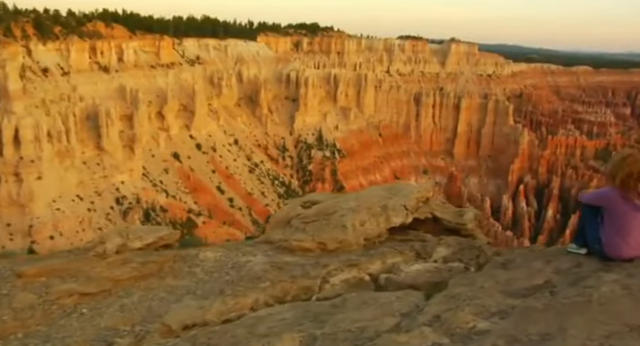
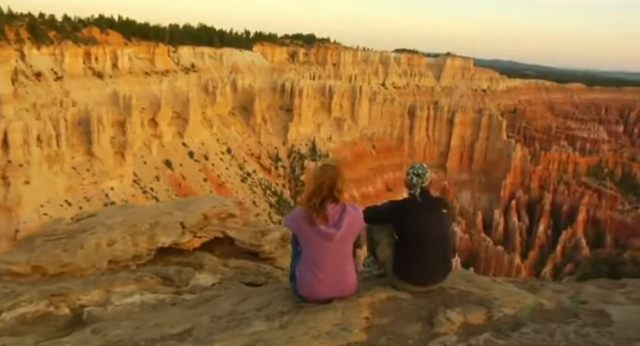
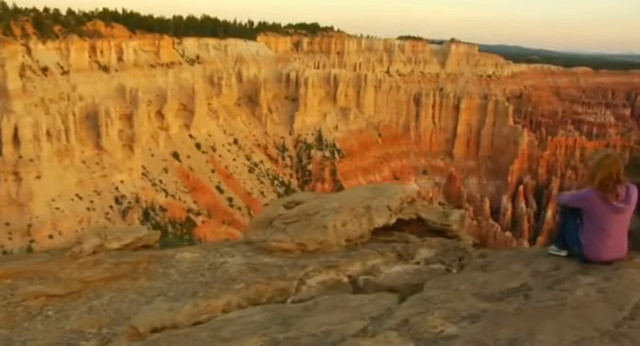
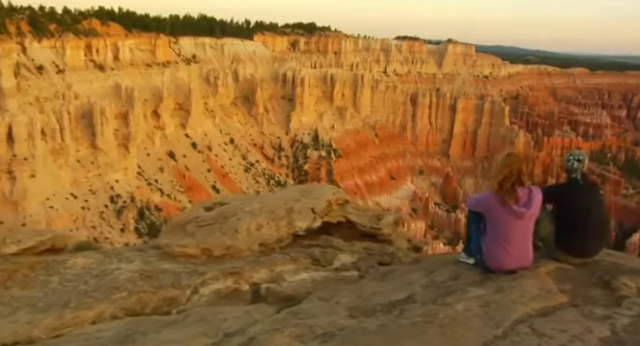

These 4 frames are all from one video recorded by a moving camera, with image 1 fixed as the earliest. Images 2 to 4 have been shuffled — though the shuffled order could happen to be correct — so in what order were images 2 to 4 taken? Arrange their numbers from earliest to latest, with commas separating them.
3, 4, 2
